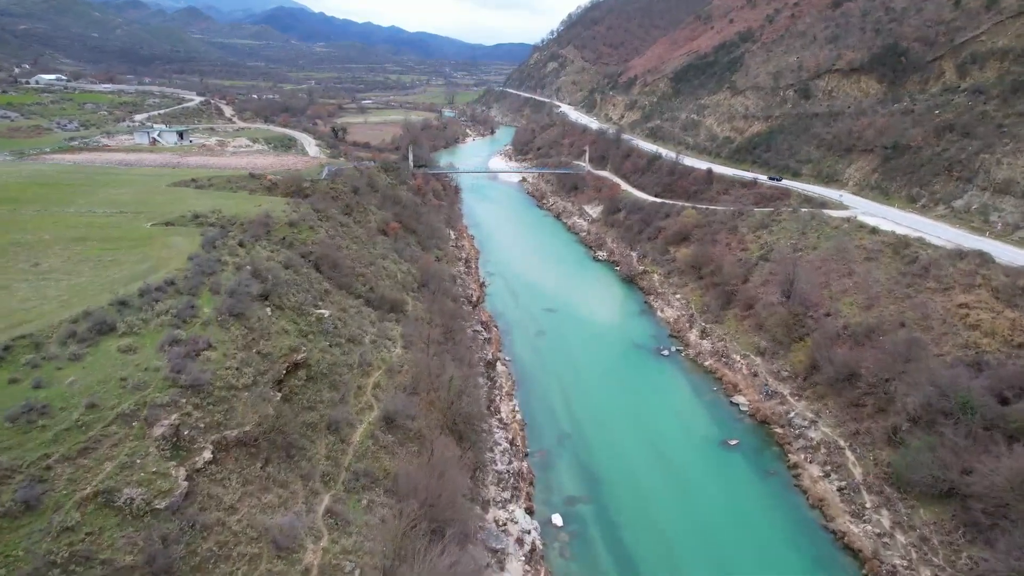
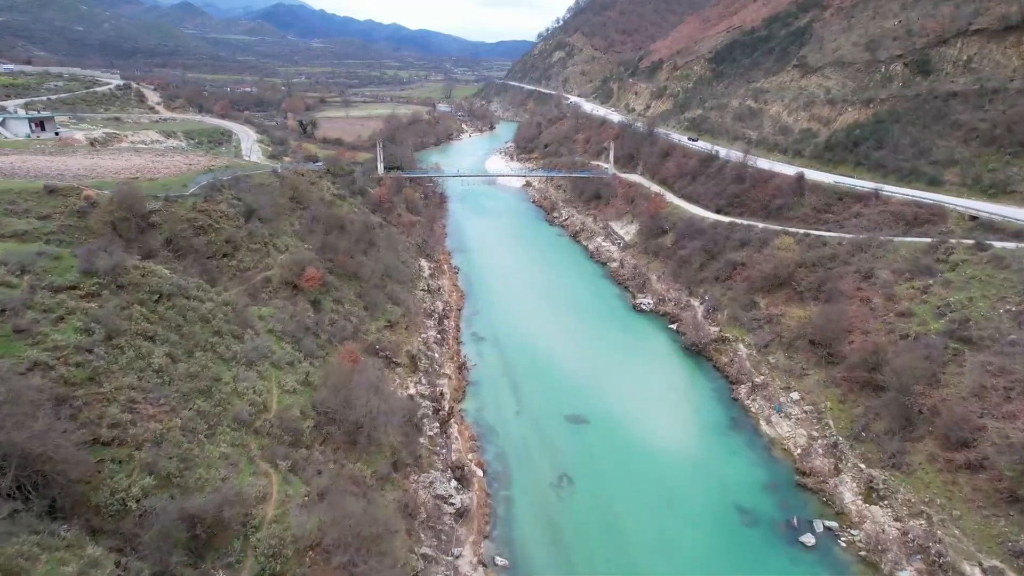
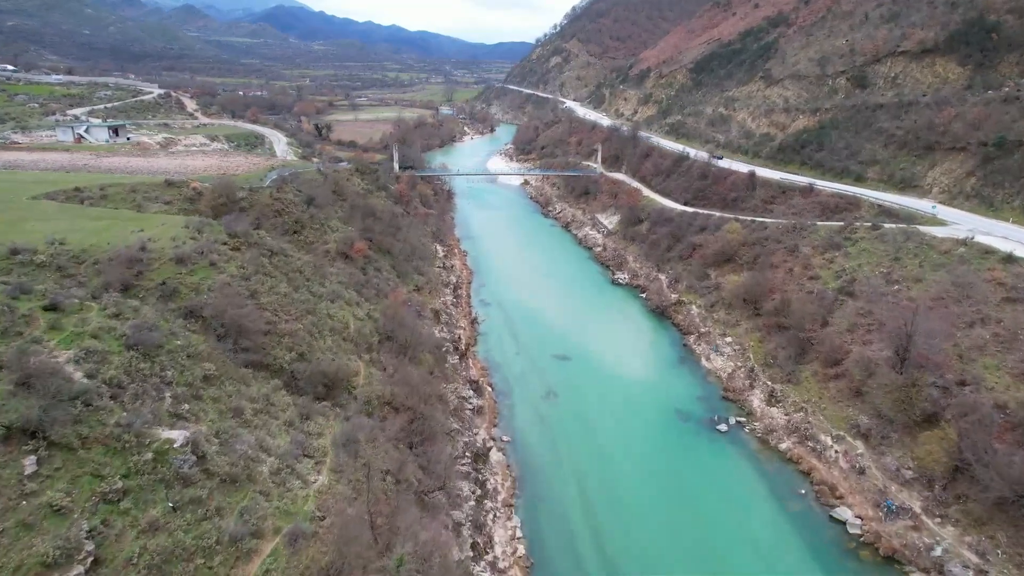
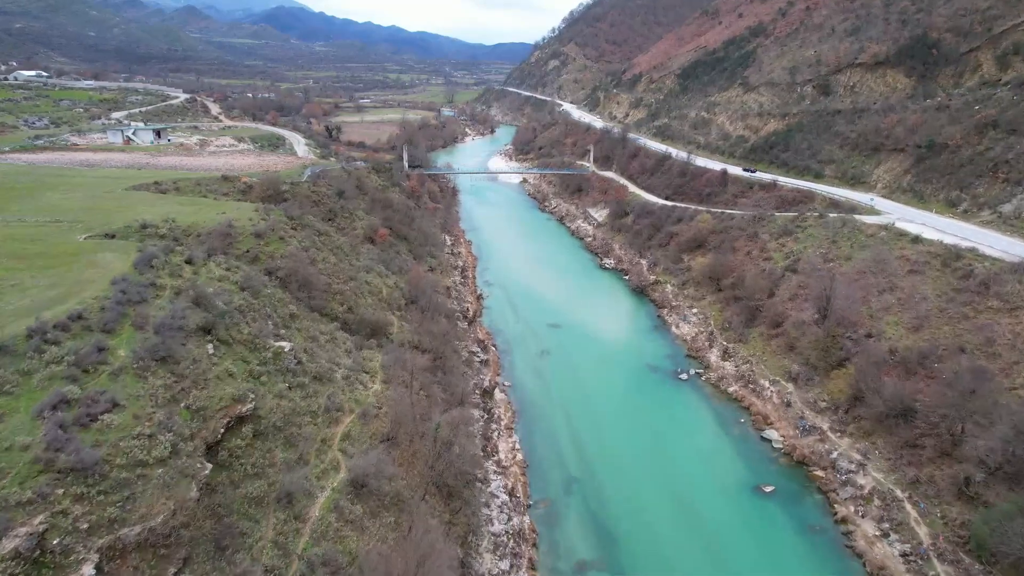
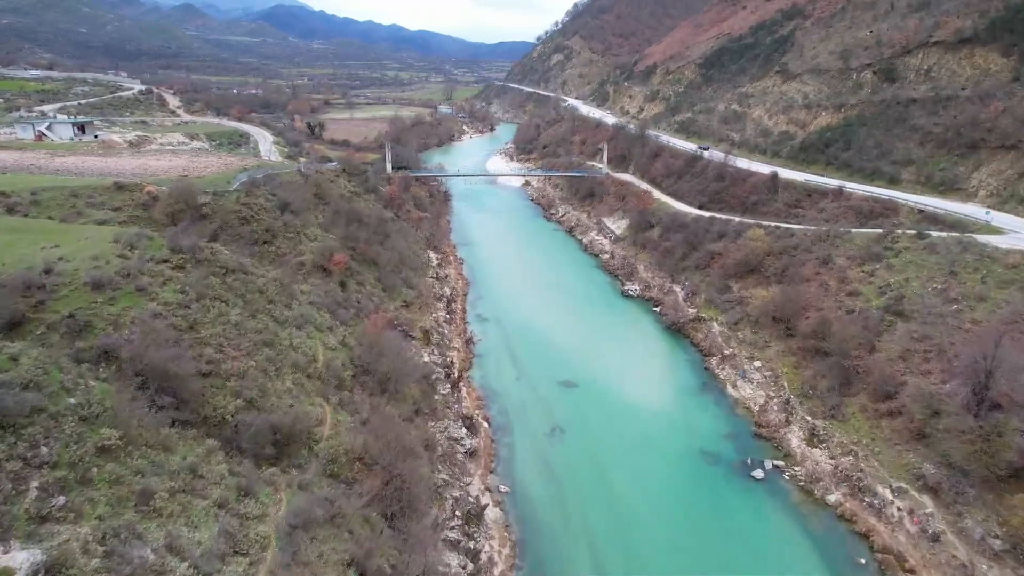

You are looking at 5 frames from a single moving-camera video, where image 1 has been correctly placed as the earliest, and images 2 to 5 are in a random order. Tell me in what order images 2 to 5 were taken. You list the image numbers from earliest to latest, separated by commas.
4, 3, 5, 2
